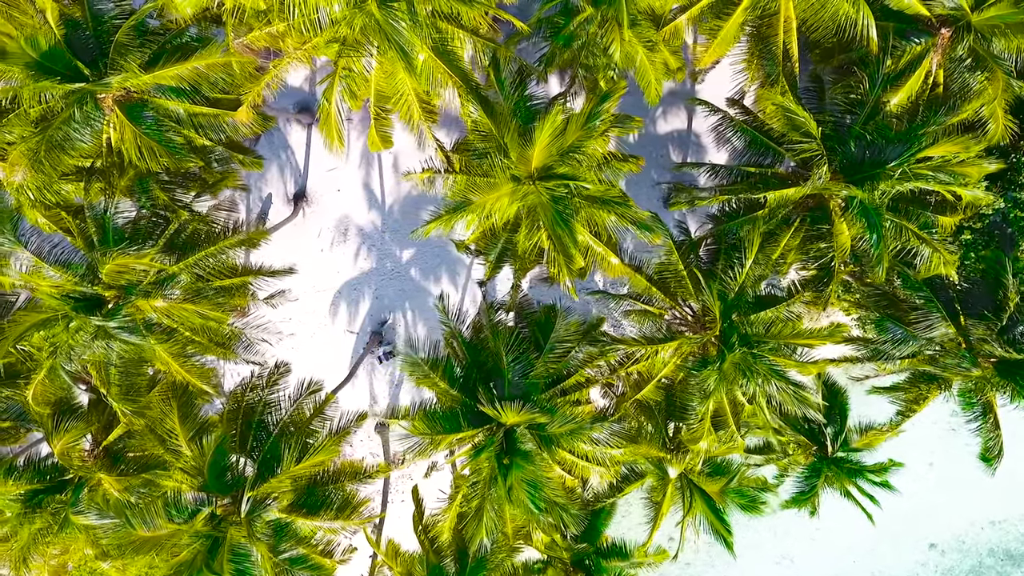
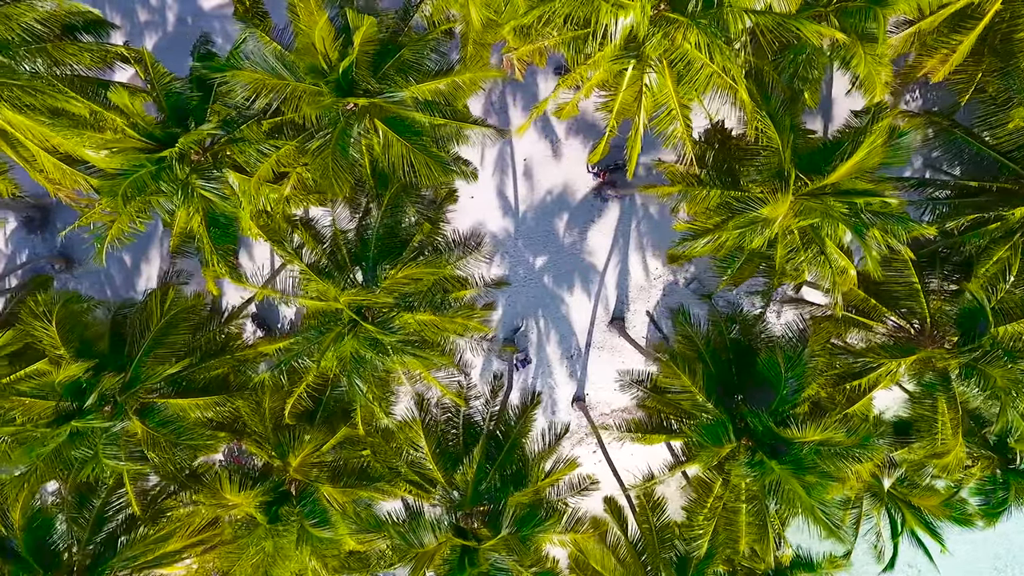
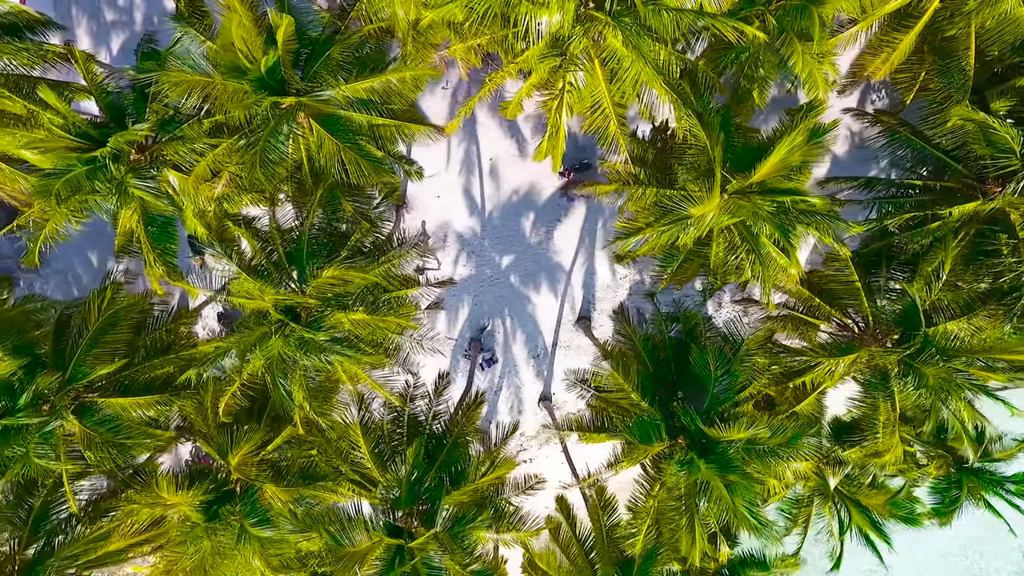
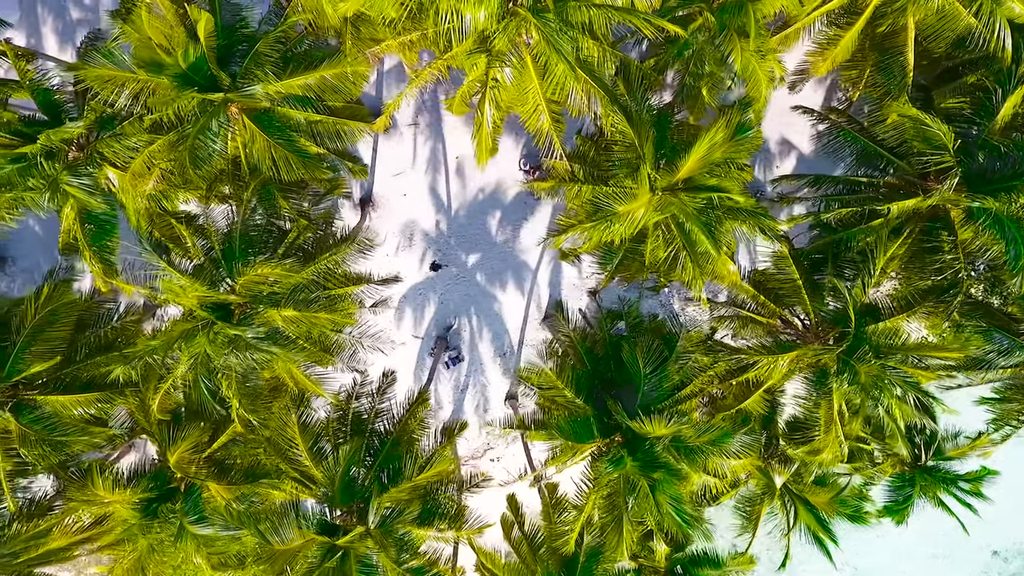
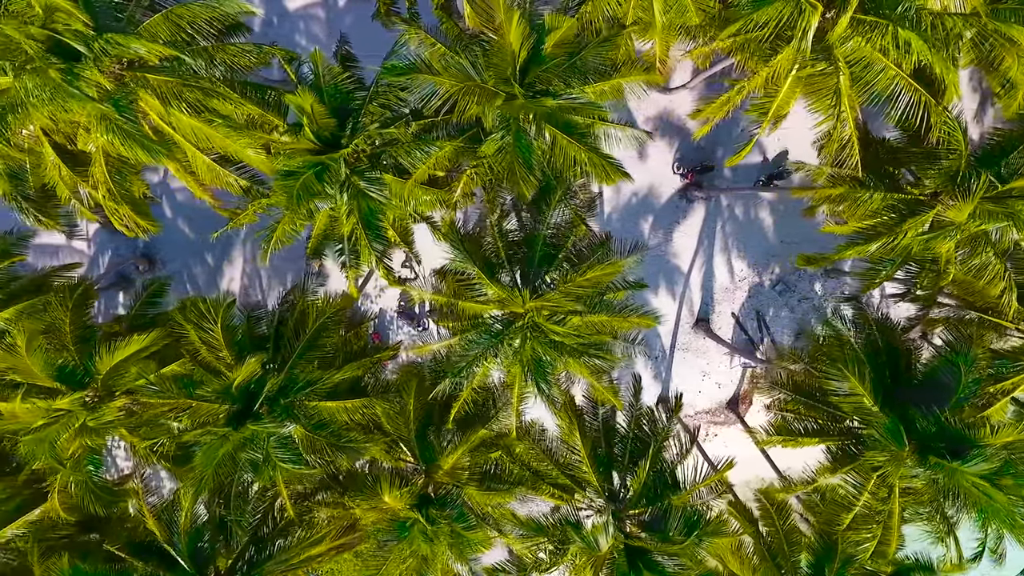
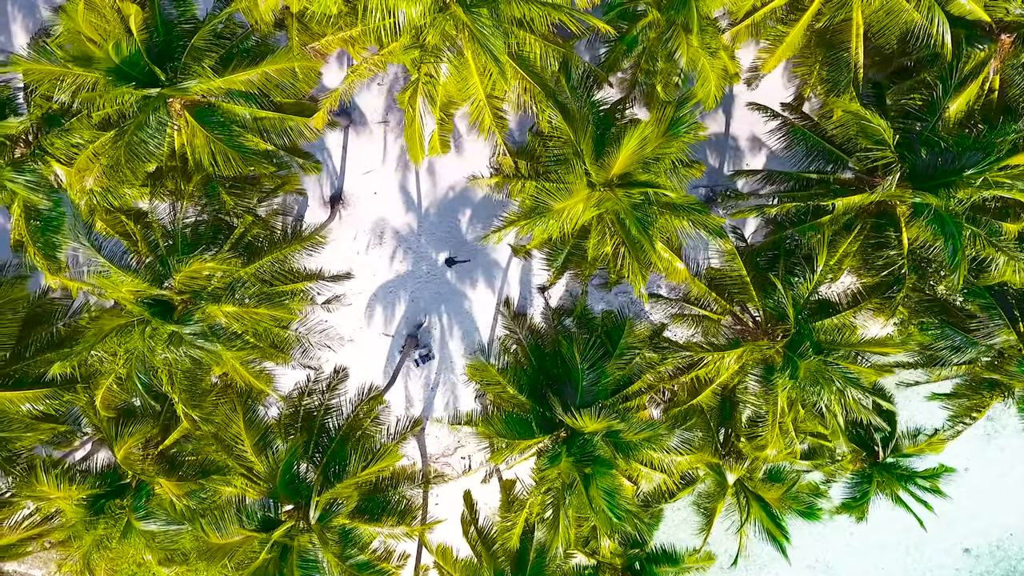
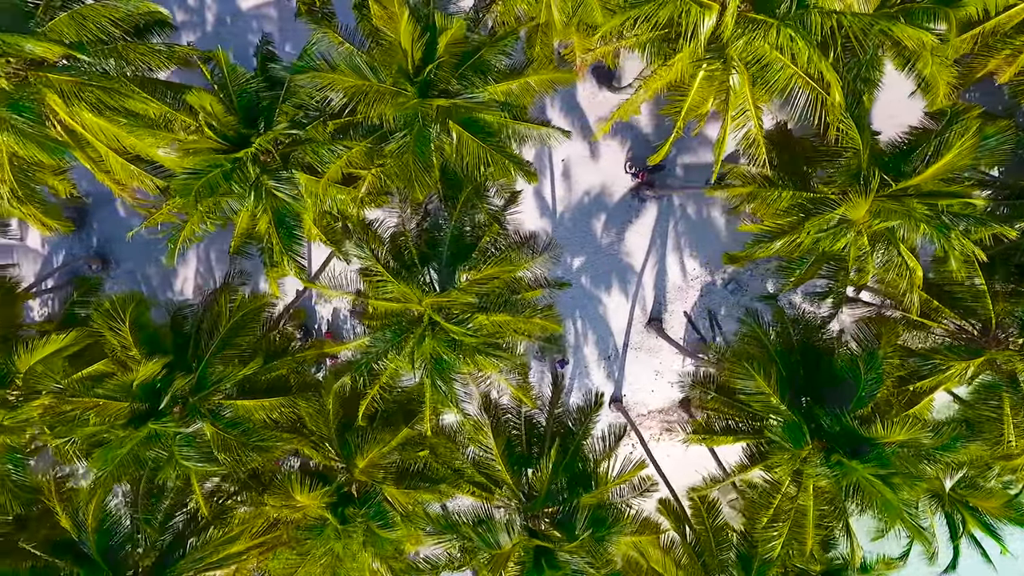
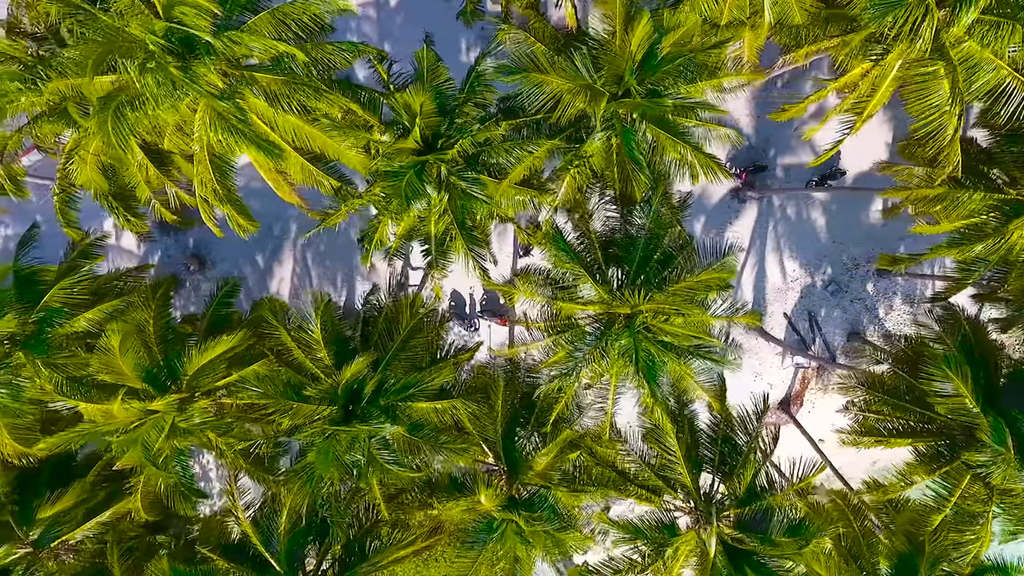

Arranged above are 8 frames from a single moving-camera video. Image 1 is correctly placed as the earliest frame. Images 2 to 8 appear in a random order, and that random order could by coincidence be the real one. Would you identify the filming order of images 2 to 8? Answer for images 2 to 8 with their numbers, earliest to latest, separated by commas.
6, 4, 3, 2, 7, 5, 8
